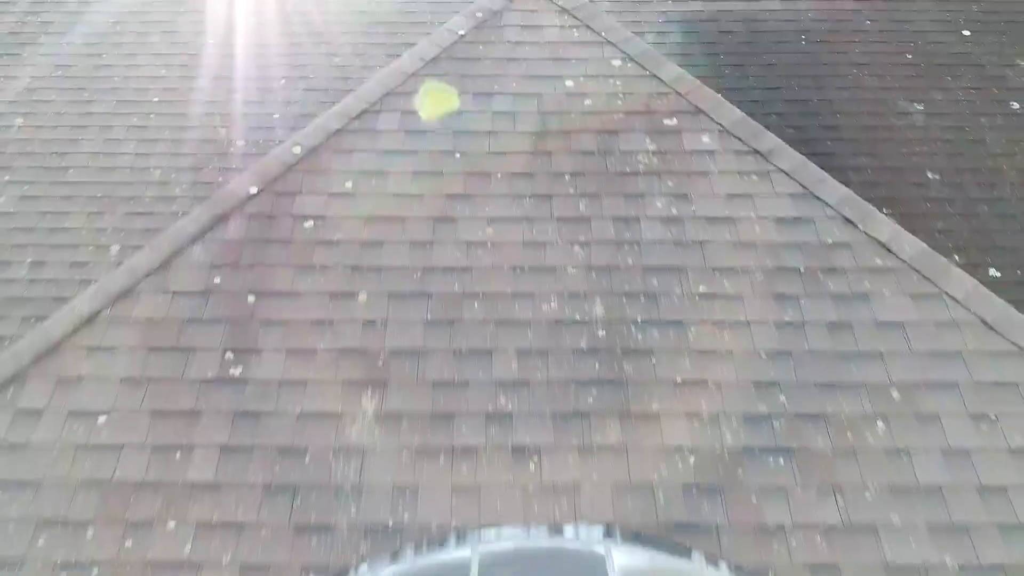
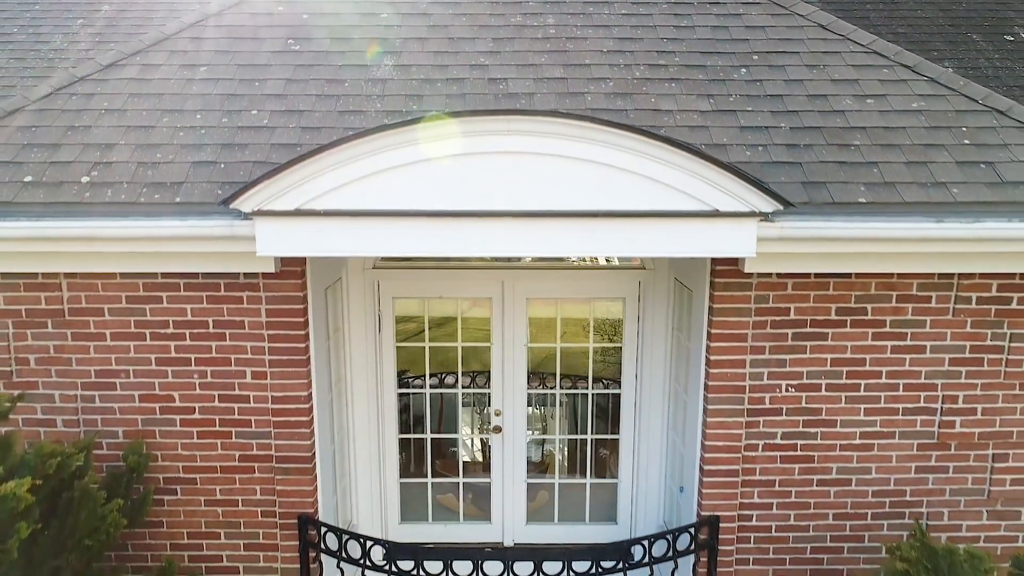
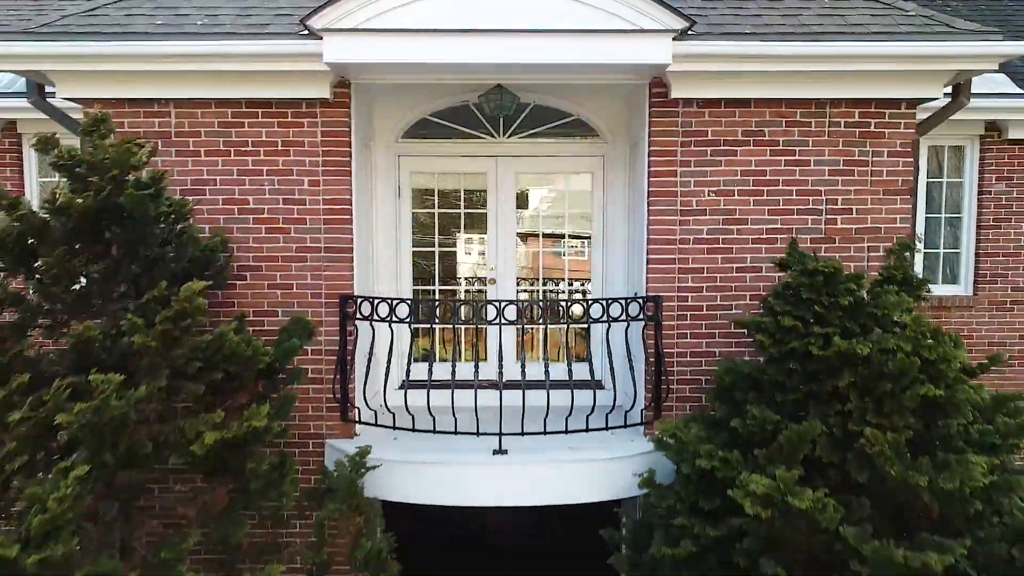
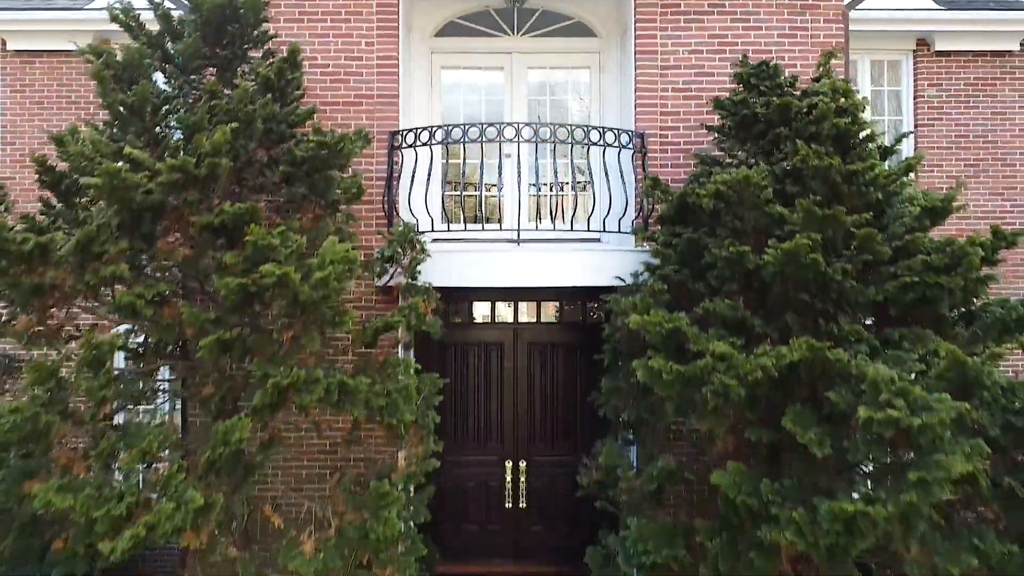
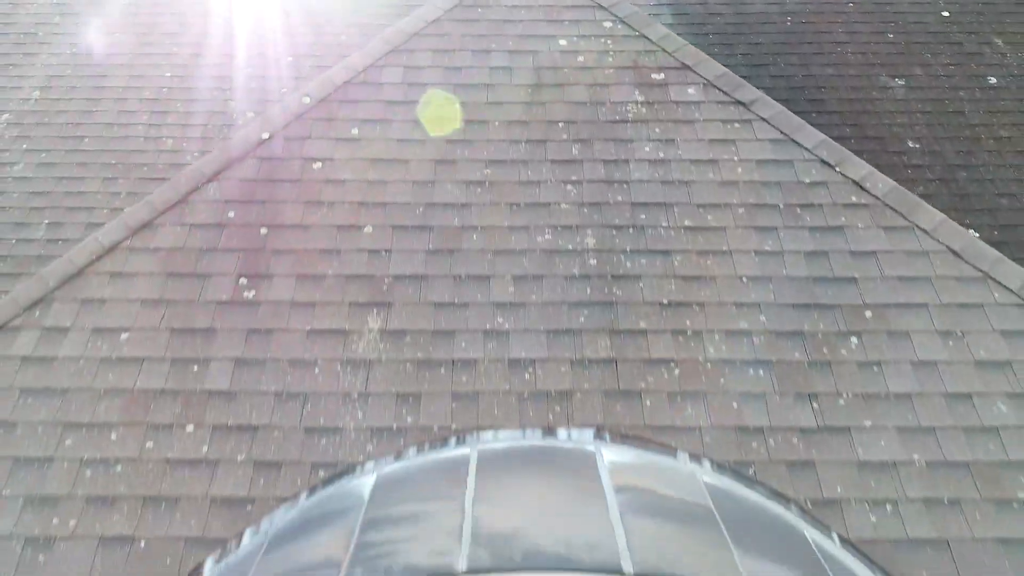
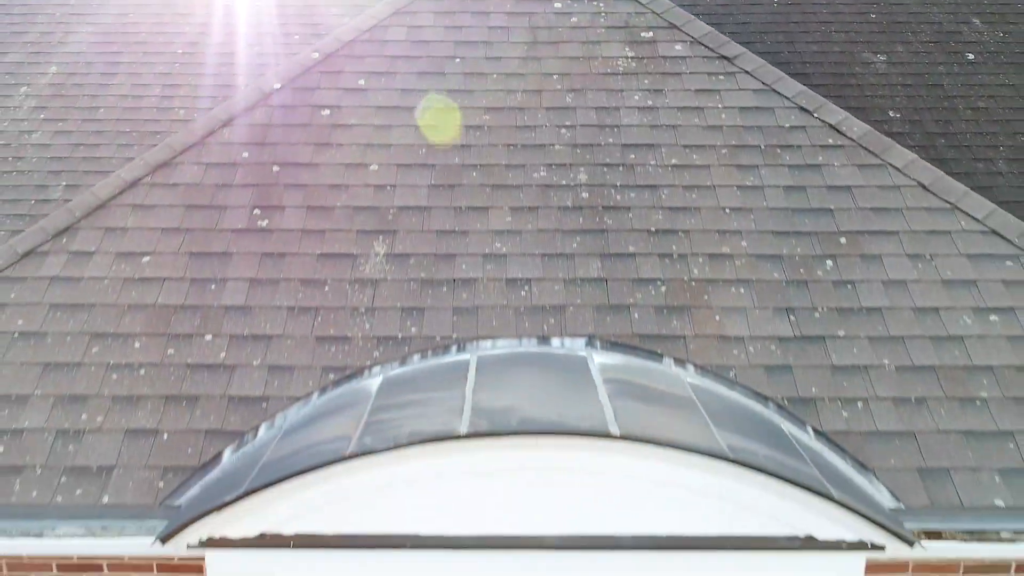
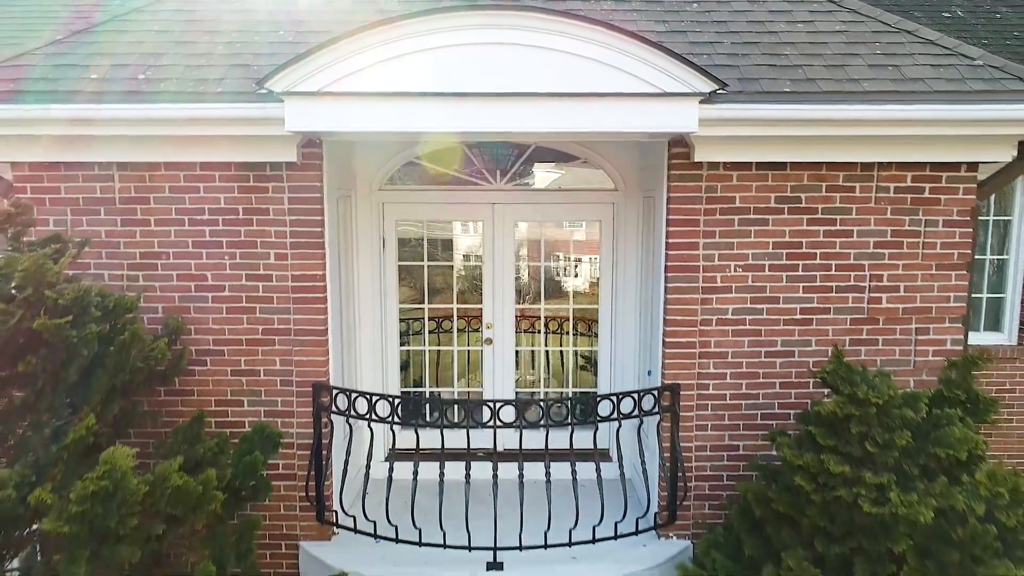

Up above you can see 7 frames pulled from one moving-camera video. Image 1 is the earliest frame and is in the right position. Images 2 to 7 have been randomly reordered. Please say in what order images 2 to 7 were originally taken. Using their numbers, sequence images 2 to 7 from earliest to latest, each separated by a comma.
5, 6, 2, 7, 3, 4
